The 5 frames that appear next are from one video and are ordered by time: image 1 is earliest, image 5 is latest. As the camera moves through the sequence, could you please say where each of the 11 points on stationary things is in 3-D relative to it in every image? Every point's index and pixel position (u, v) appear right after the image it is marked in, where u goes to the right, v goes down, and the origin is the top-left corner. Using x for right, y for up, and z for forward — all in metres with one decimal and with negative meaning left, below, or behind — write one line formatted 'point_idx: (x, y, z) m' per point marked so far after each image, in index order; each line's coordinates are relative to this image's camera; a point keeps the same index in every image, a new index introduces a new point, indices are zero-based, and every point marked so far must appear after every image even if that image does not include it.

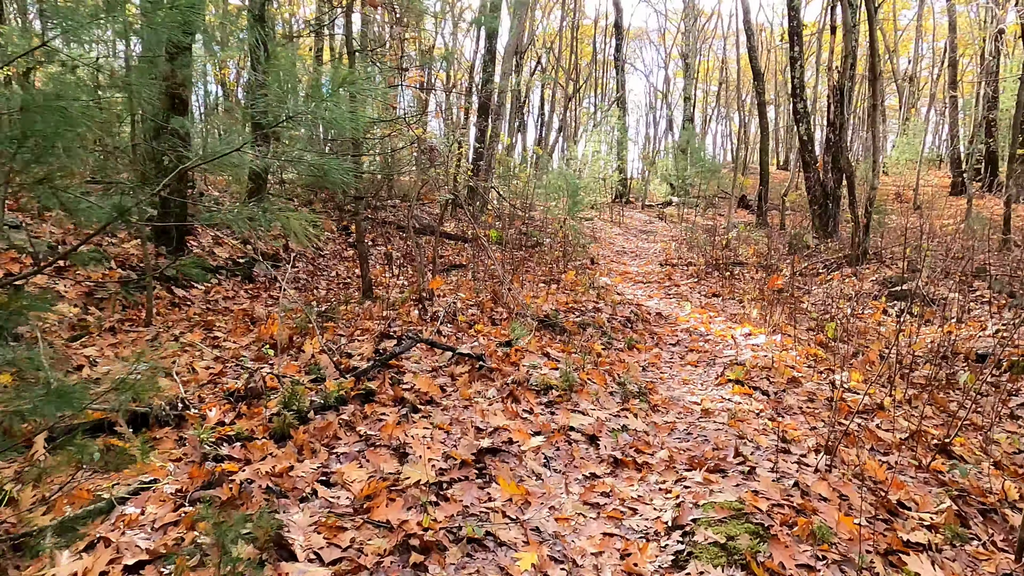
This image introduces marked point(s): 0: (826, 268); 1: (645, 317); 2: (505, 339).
0: (+4.6, +0.3, +9.6) m
1: (+1.3, -0.3, +6.2) m
2: (0.0, -0.3, +4.4) m
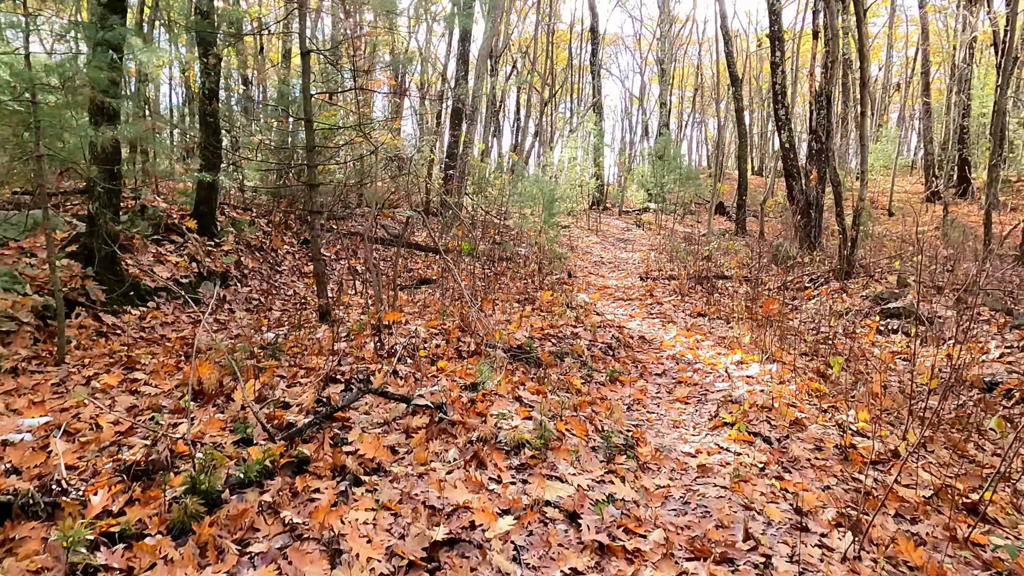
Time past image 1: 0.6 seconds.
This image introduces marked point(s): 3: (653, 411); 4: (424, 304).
0: (+4.2, +0.1, +9.2) m
1: (+1.0, -0.5, +5.7) m
2: (-0.2, -0.5, +3.8) m
3: (+0.9, -0.8, +4.2) m
4: (-0.9, -0.2, +6.7) m
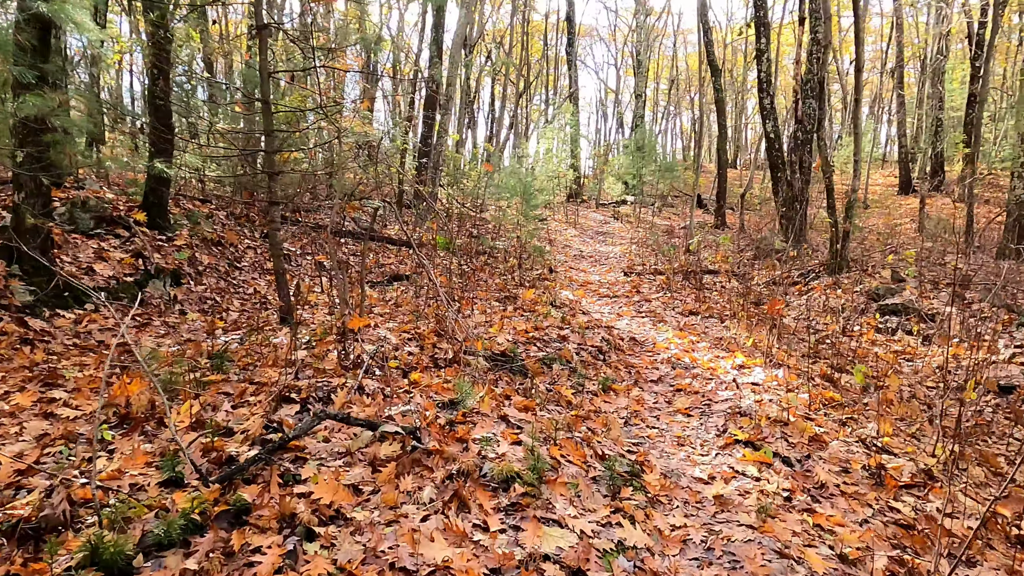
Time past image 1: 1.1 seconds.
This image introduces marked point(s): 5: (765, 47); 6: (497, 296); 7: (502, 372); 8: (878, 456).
0: (+3.9, +0.2, +8.9) m
1: (+0.8, -0.5, +5.3) m
2: (-0.3, -0.5, +3.3) m
3: (+0.8, -0.8, +3.8) m
4: (-1.1, -0.2, +6.2) m
5: (+4.4, +4.2, +11.5) m
6: (-0.1, -0.1, +6.7) m
7: (-0.1, -0.5, +4.1) m
8: (+1.8, -0.8, +3.3) m
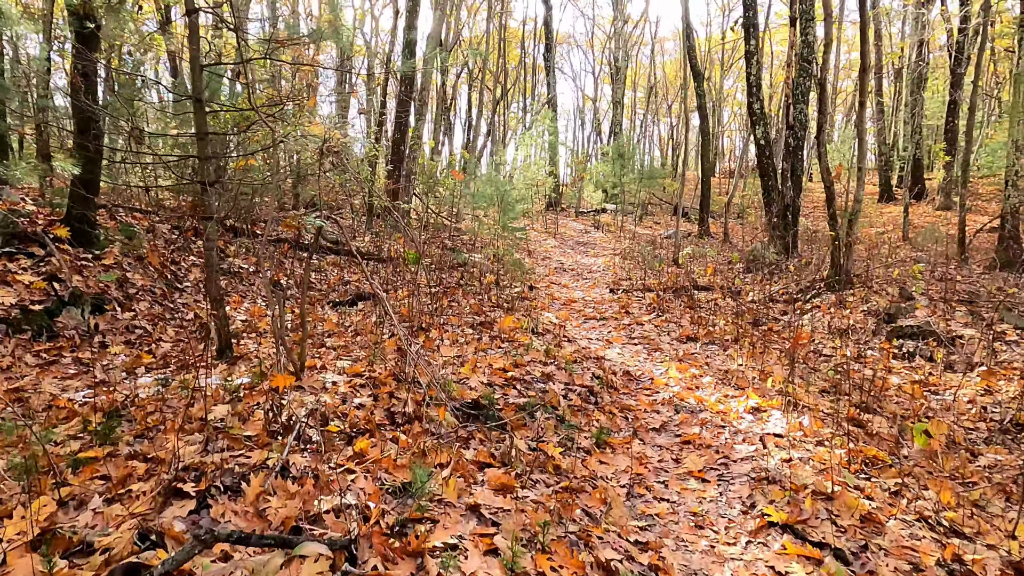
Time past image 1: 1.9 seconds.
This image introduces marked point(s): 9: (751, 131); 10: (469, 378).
0: (+3.6, -0.1, +8.3) m
1: (+0.7, -0.6, +4.5) m
2: (-0.4, -0.7, +2.6) m
3: (+0.7, -1.0, +3.0) m
4: (-1.3, -0.4, +5.4) m
5: (+4.0, +4.0, +10.9) m
6: (-0.4, -0.3, +5.9) m
7: (-0.2, -0.7, +3.3) m
8: (+1.7, -1.0, +2.6) m
9: (+4.1, +2.7, +11.2) m
10: (-0.3, -0.5, +3.9) m
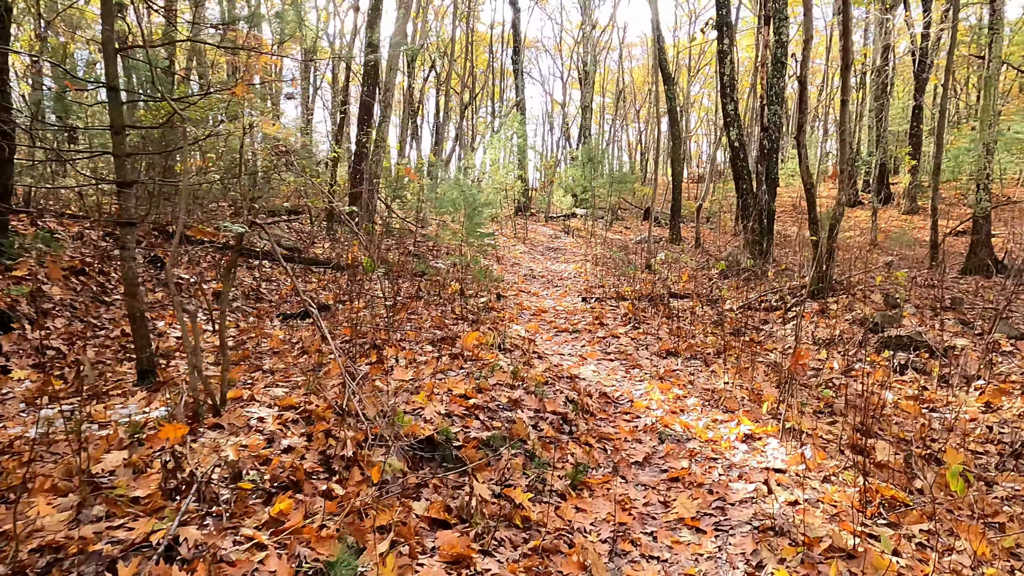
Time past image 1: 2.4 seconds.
0: (+3.2, -0.1, +7.9) m
1: (+0.5, -0.7, +4.0) m
2: (-0.5, -0.8, +2.0) m
3: (+0.5, -1.0, +2.5) m
4: (-1.5, -0.5, +4.8) m
5: (+3.4, +3.8, +10.6) m
6: (-0.7, -0.4, +5.4) m
7: (-0.4, -0.8, +2.8) m
8: (+1.6, -1.1, +2.2) m
9: (+3.5, +2.5, +10.9) m
10: (-0.4, -0.6, +3.4) m
